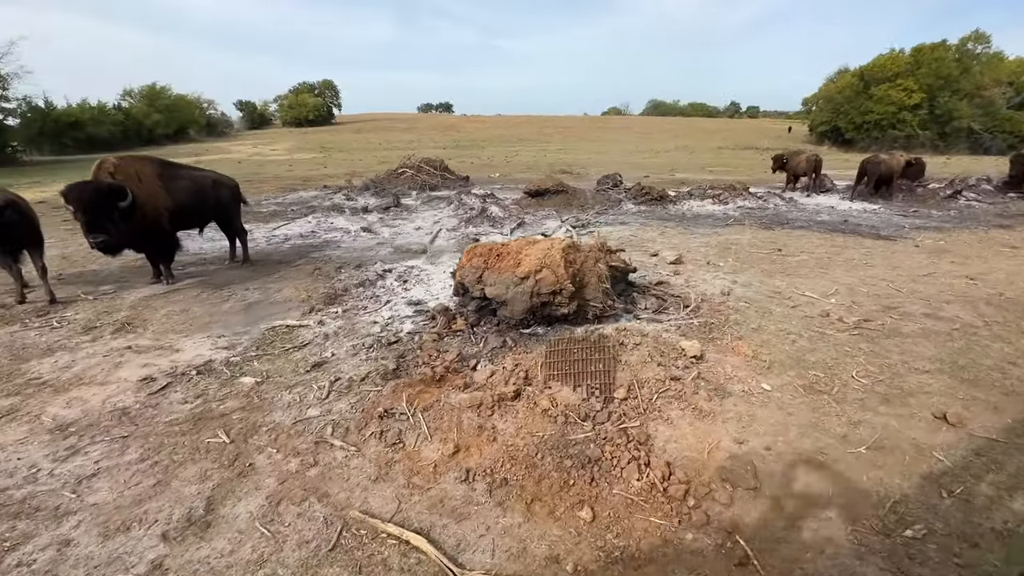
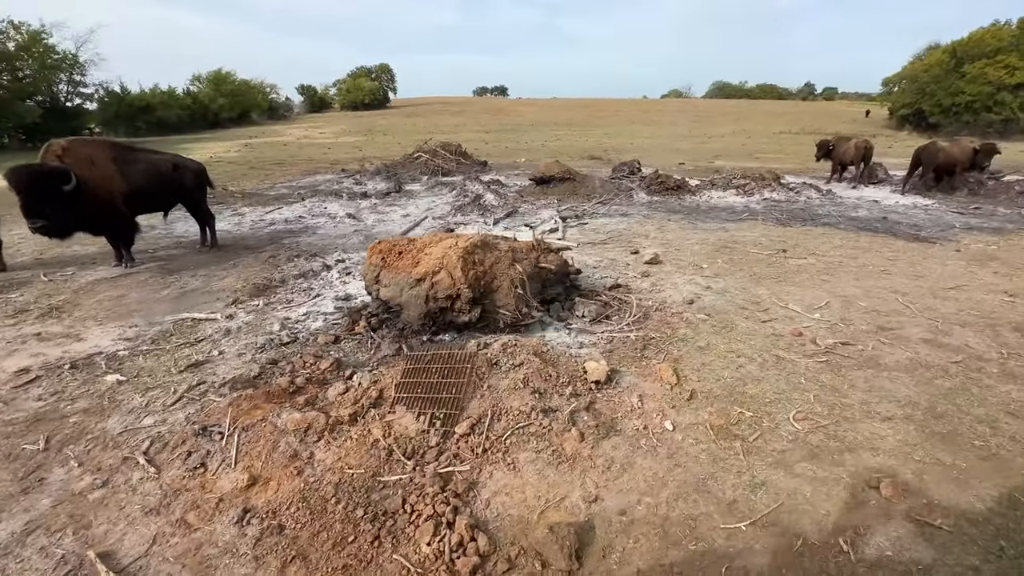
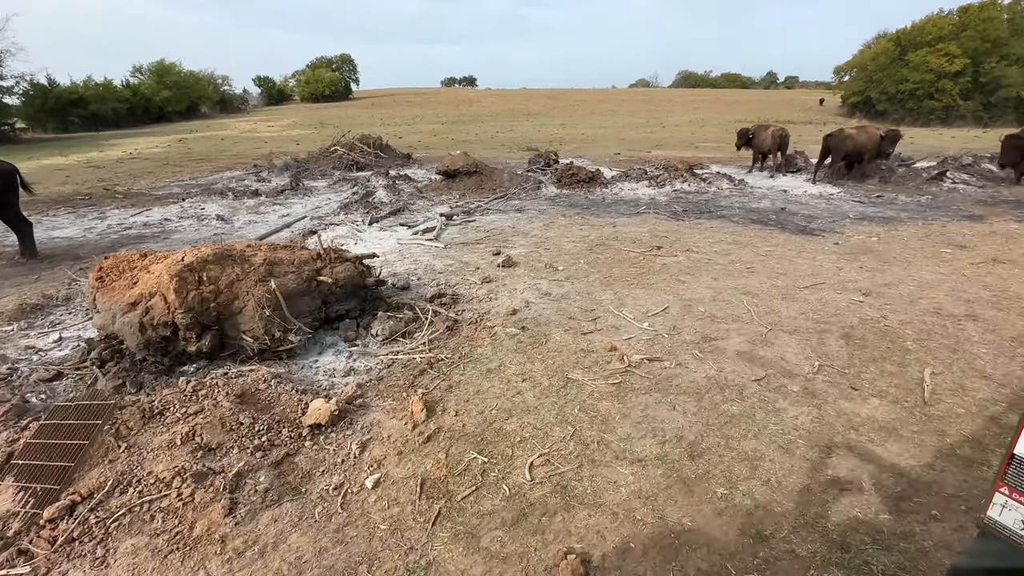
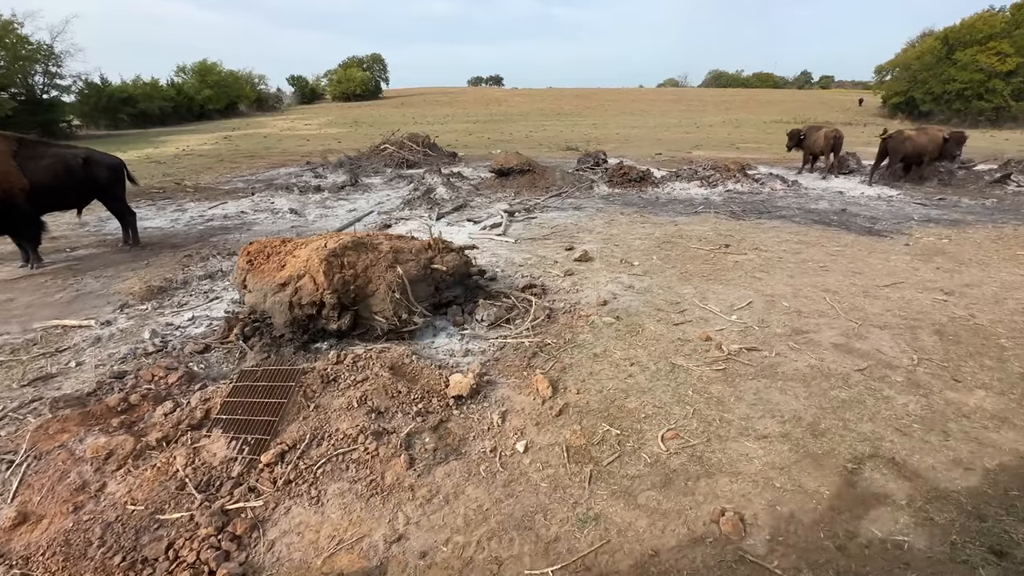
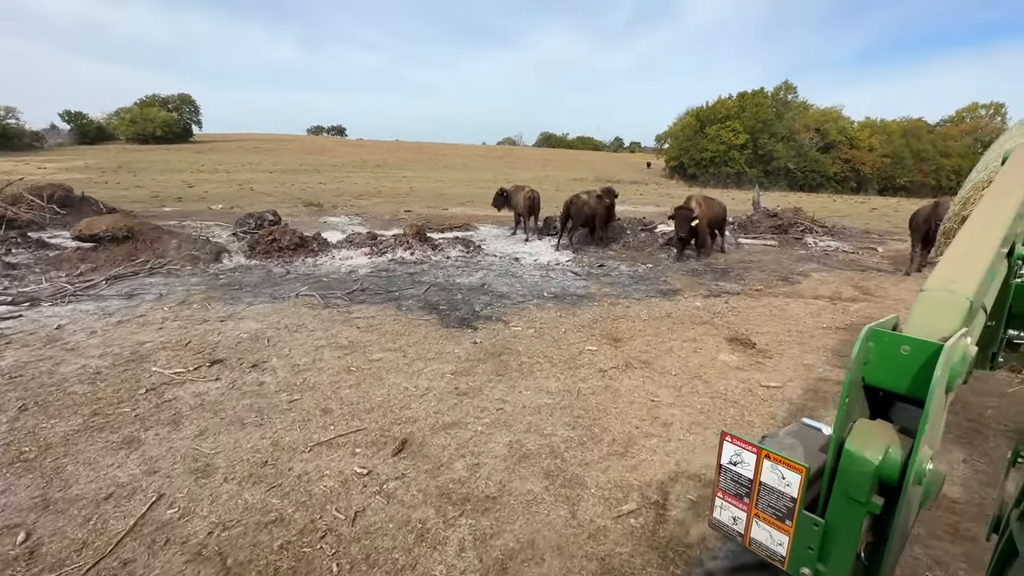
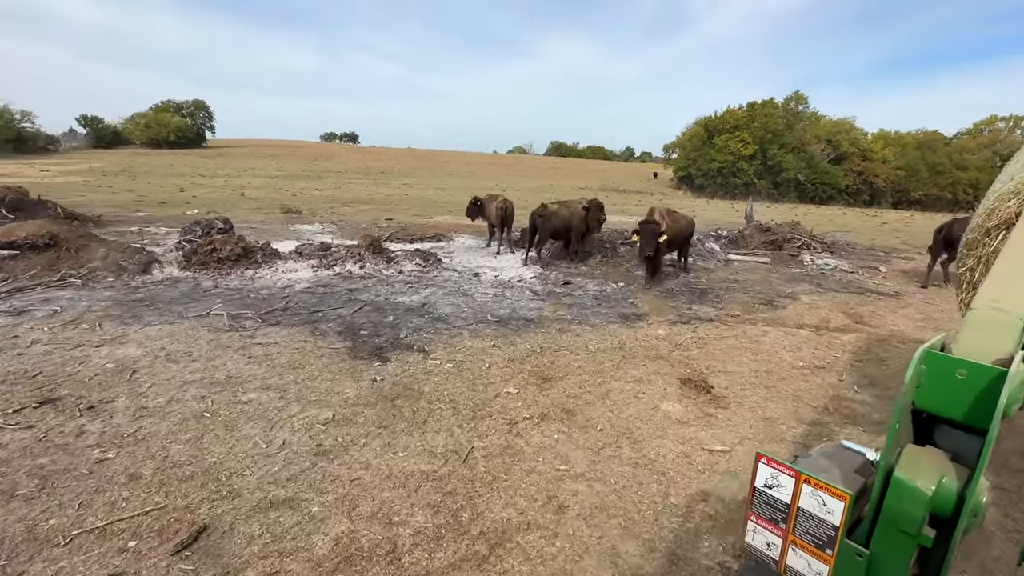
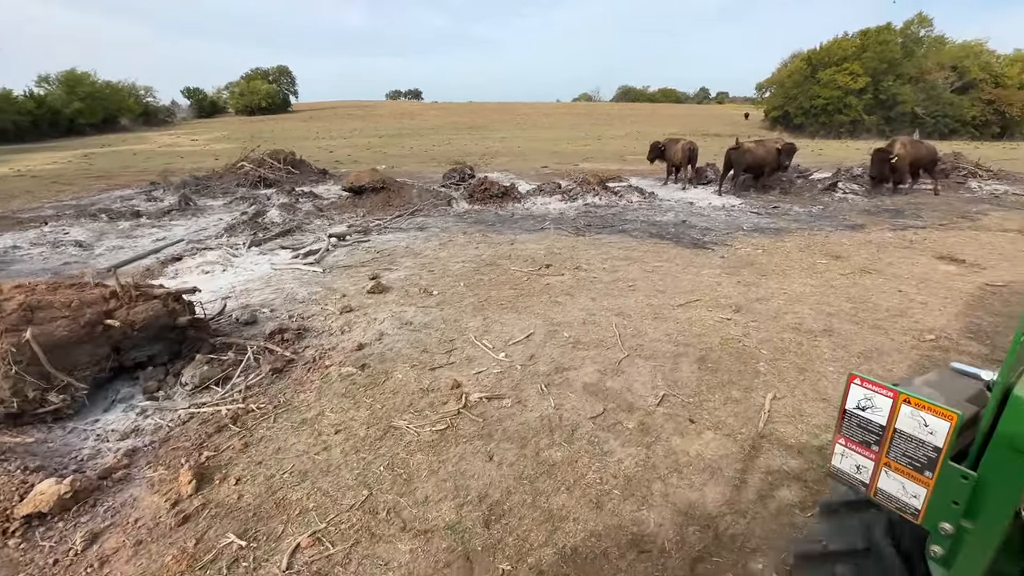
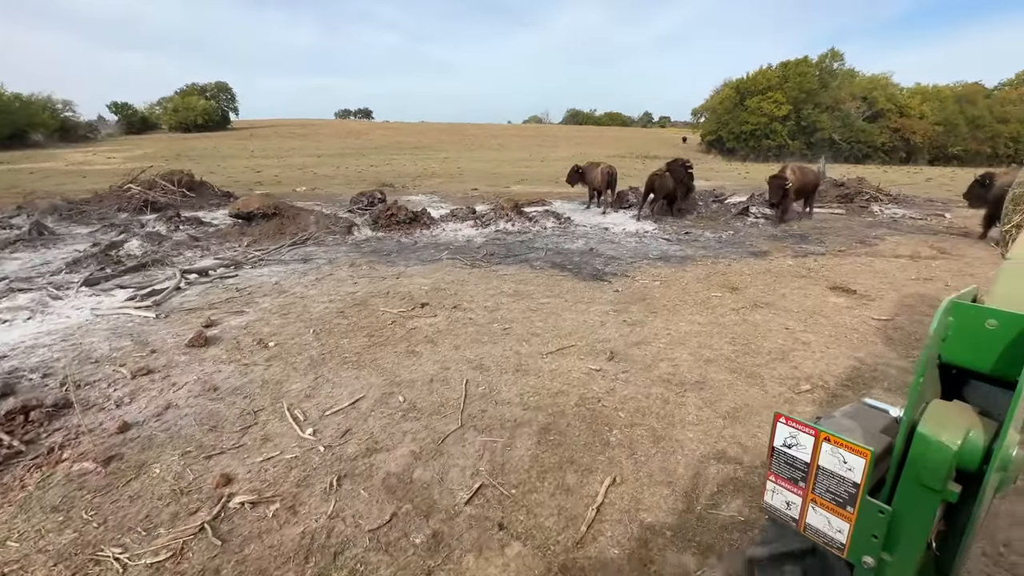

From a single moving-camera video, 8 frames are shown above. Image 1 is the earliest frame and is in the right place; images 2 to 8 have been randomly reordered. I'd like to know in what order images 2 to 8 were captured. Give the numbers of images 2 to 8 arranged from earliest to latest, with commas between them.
2, 4, 3, 7, 8, 5, 6
